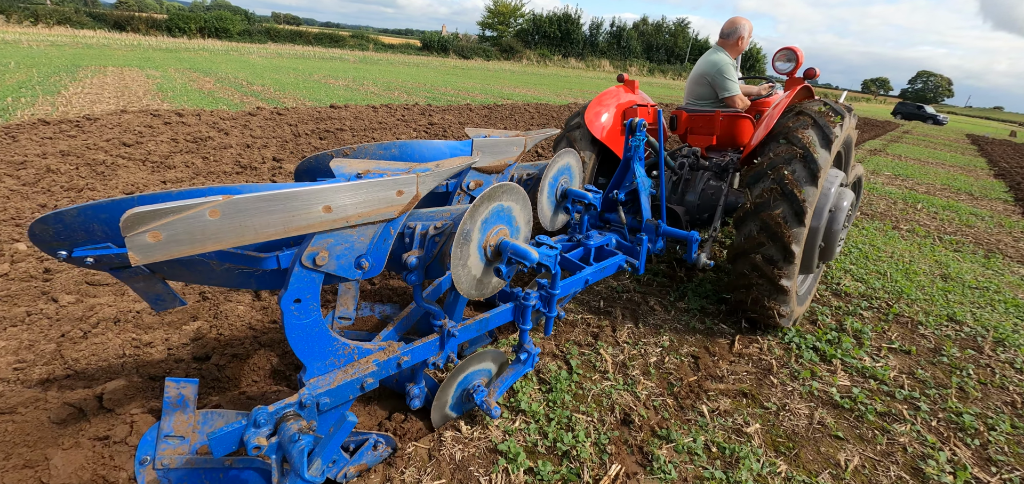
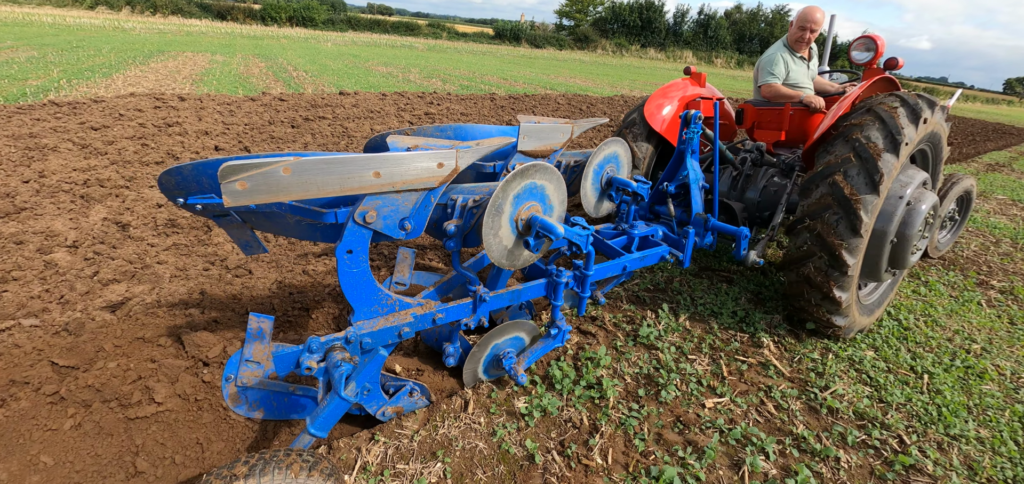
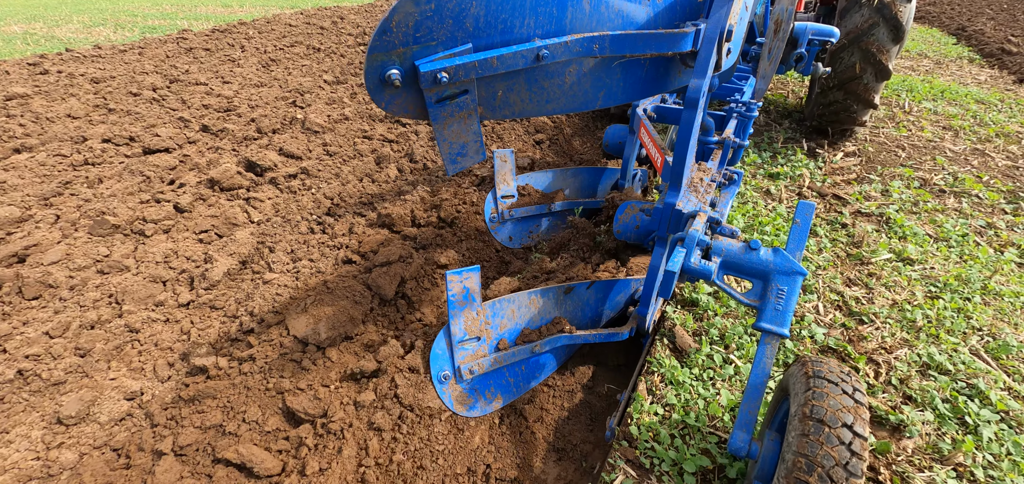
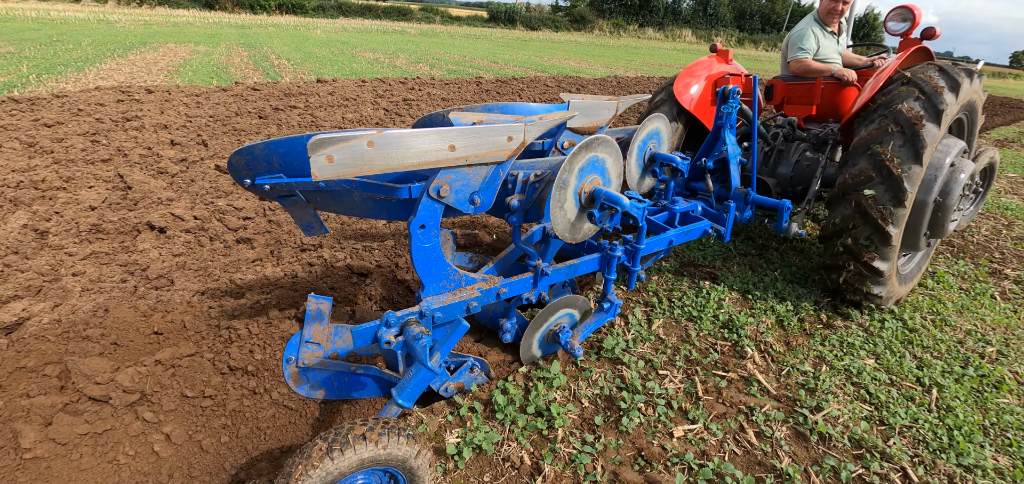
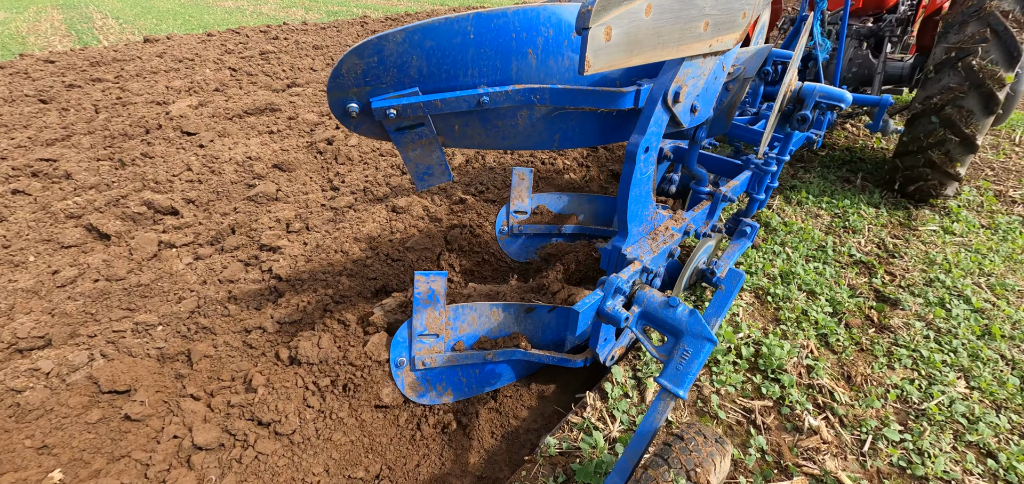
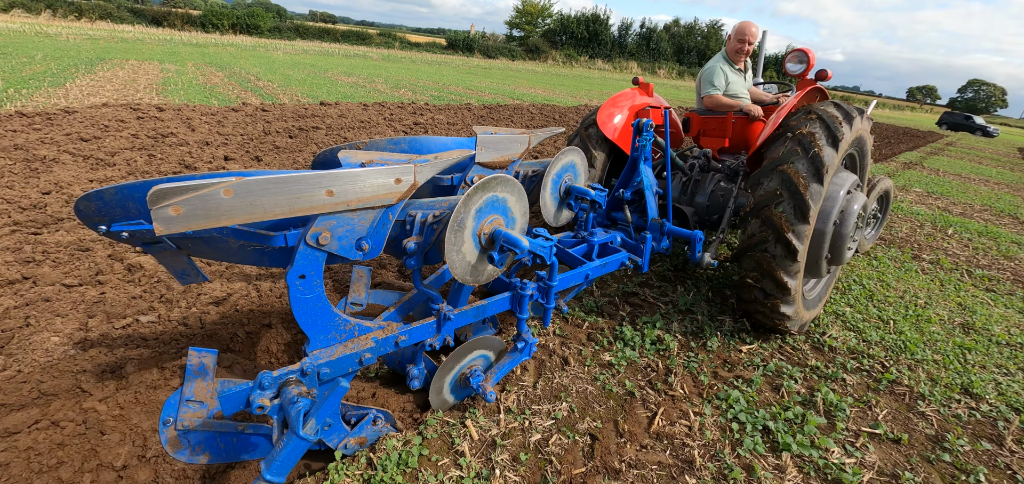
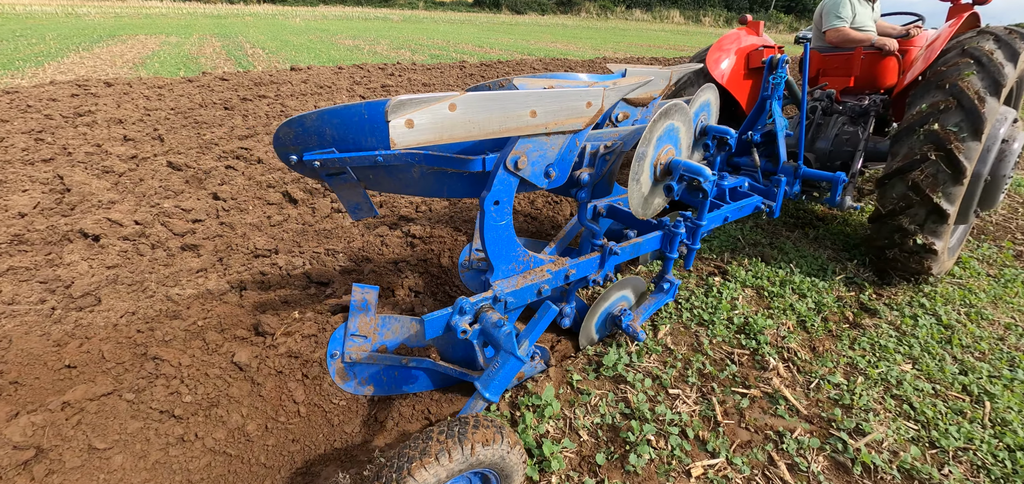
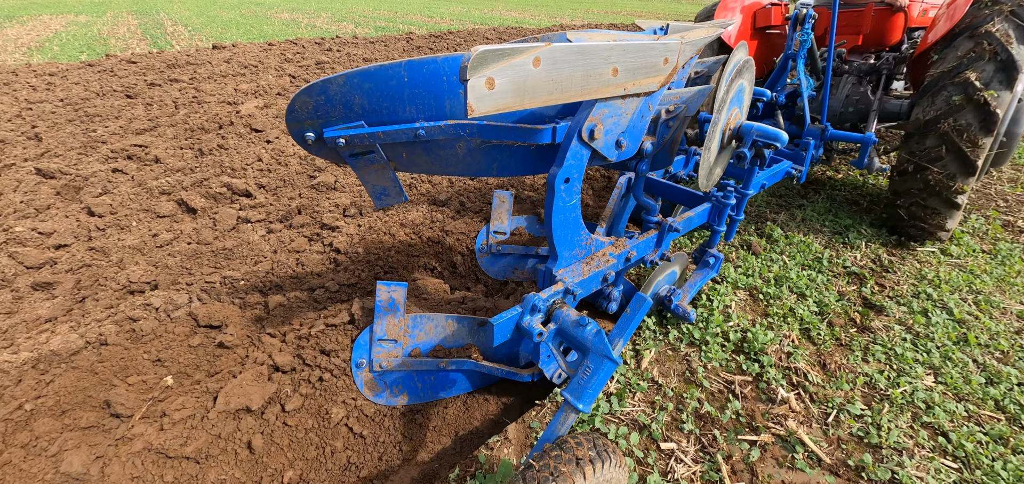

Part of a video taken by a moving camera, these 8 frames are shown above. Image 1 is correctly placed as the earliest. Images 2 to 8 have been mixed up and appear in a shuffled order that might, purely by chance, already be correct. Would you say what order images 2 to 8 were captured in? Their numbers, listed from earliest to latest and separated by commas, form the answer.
6, 2, 4, 7, 8, 5, 3
